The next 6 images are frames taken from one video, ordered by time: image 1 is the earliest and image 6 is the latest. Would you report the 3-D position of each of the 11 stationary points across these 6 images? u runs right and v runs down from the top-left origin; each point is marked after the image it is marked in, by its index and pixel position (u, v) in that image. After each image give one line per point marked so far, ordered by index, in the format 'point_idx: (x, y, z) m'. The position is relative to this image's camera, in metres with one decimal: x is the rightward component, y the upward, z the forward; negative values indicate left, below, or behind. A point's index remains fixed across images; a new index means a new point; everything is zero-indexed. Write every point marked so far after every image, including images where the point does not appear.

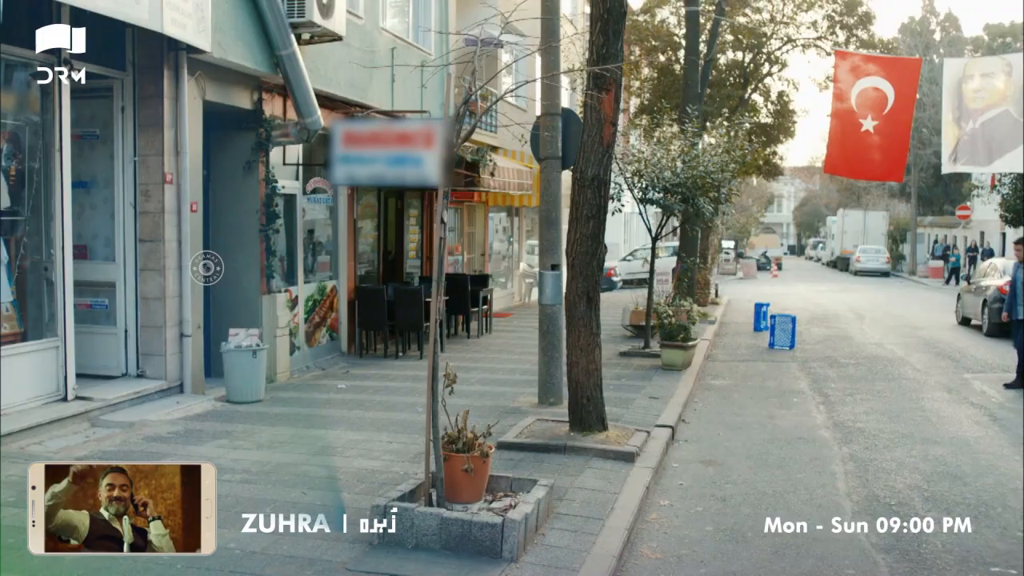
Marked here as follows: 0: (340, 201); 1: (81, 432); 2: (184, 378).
0: (-2.3, +1.2, +12.9) m
1: (-3.4, -1.2, +7.7) m
2: (-3.1, -0.9, +9.3) m
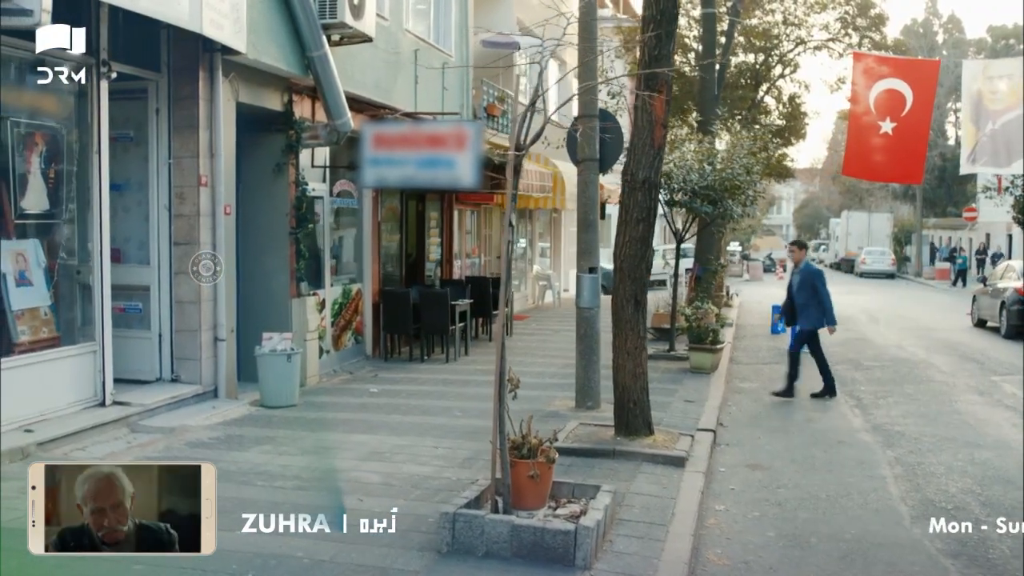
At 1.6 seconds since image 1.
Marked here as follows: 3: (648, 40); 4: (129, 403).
0: (-2.0, +1.1, +12.9) m
1: (-3.1, -1.2, +7.6) m
2: (-2.8, -0.9, +9.2) m
3: (+1.0, +1.8, +6.9) m
4: (-3.3, -1.0, +8.3) m
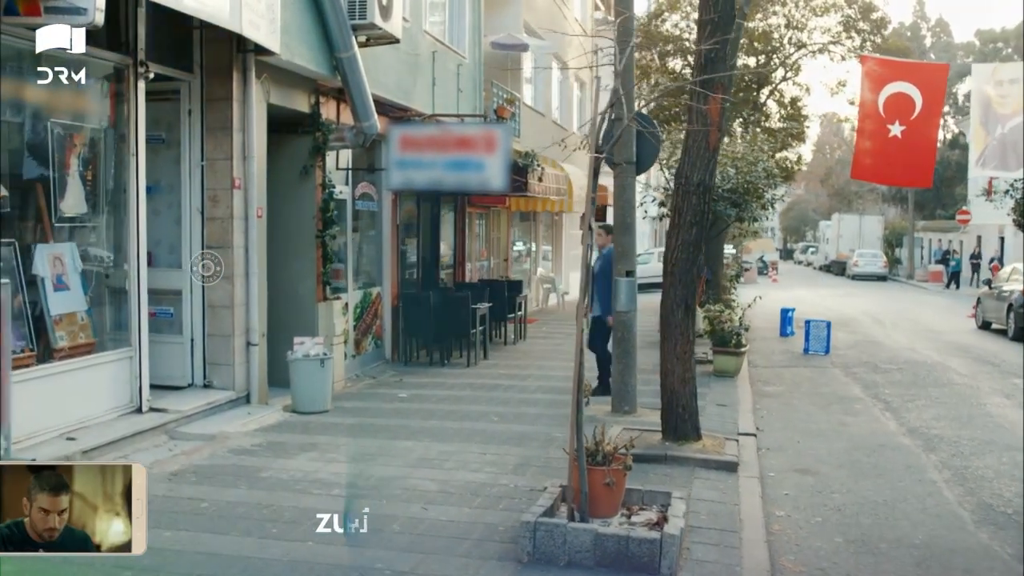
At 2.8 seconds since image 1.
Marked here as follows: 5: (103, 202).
0: (-1.7, +1.1, +12.8) m
1: (-2.7, -1.2, +7.5) m
2: (-2.4, -0.9, +9.1) m
3: (+1.4, +1.7, +6.8) m
4: (-2.9, -1.0, +8.1) m
5: (-3.4, +0.7, +7.9) m
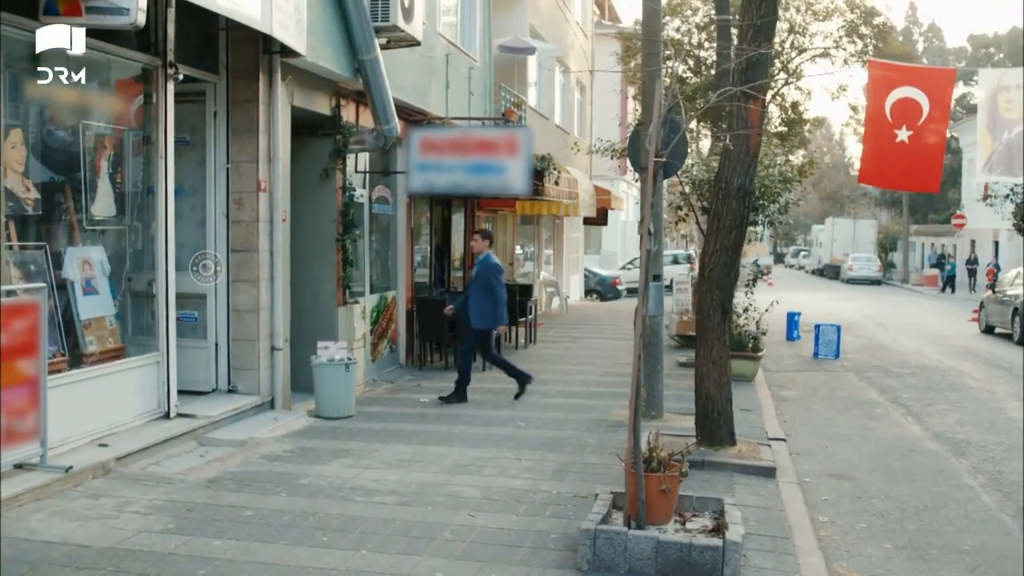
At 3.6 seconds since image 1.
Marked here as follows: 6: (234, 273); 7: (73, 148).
0: (-1.5, +1.0, +12.7) m
1: (-2.4, -1.2, +7.4) m
2: (-2.2, -1.0, +9.0) m
3: (+1.7, +1.7, +6.8) m
4: (-2.6, -1.1, +8.0) m
5: (-3.1, +0.7, +7.8) m
6: (-2.5, +0.1, +8.8) m
7: (-3.3, +1.0, +7.1) m
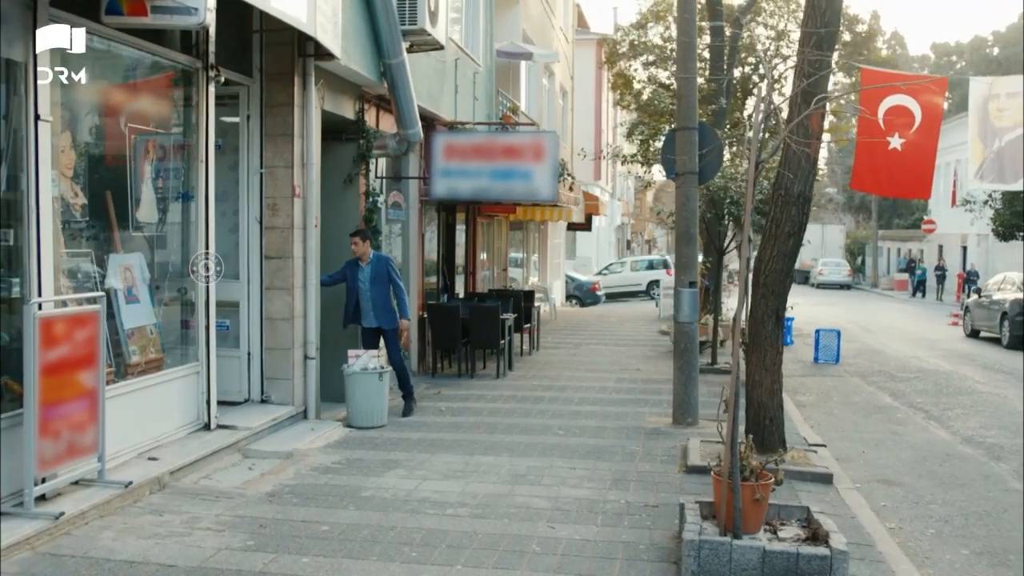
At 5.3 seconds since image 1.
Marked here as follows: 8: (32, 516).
0: (-1.3, +1.0, +12.5) m
1: (-2.0, -1.3, +7.2) m
2: (-1.9, -1.0, +8.8) m
3: (+2.1, +1.6, +6.8) m
4: (-2.2, -1.1, +7.8) m
5: (-2.7, +0.6, +7.6) m
6: (-2.1, +0.1, +8.6) m
7: (-2.9, +1.0, +6.9) m
8: (-2.6, -1.2, +5.3) m
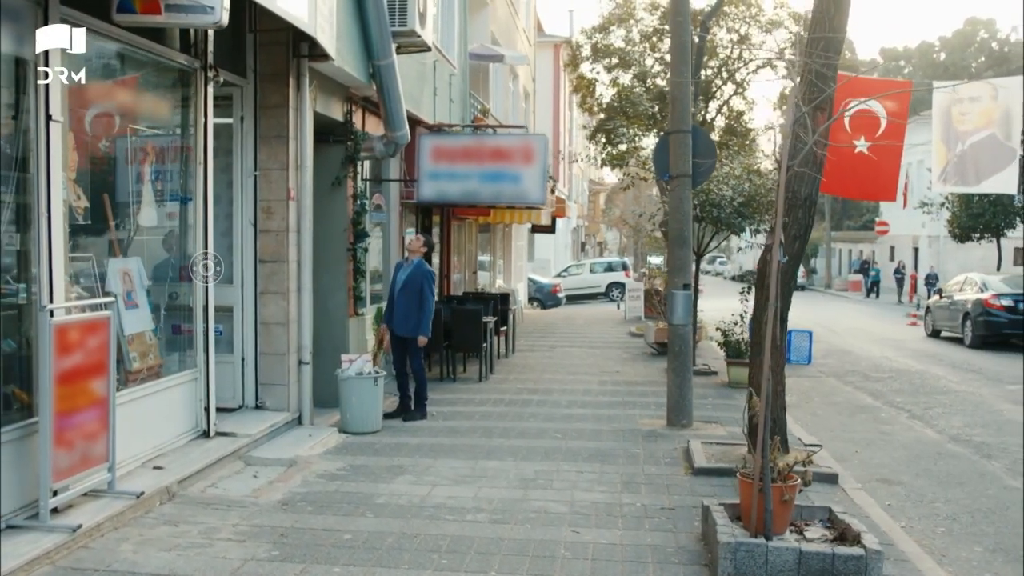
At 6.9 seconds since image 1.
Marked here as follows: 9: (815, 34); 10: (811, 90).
0: (-1.5, +0.9, +12.4) m
1: (-2.0, -1.3, +7.1) m
2: (-1.9, -1.1, +8.7) m
3: (+2.2, +1.6, +6.9) m
4: (-2.2, -1.2, +7.7) m
5: (-2.7, +0.6, +7.4) m
6: (-2.2, 0.0, +8.4) m
7: (-2.8, +0.9, +6.7) m
8: (-2.5, -1.3, +5.1) m
9: (+2.2, +1.8, +7.0) m
10: (+2.1, +1.4, +7.0) m
